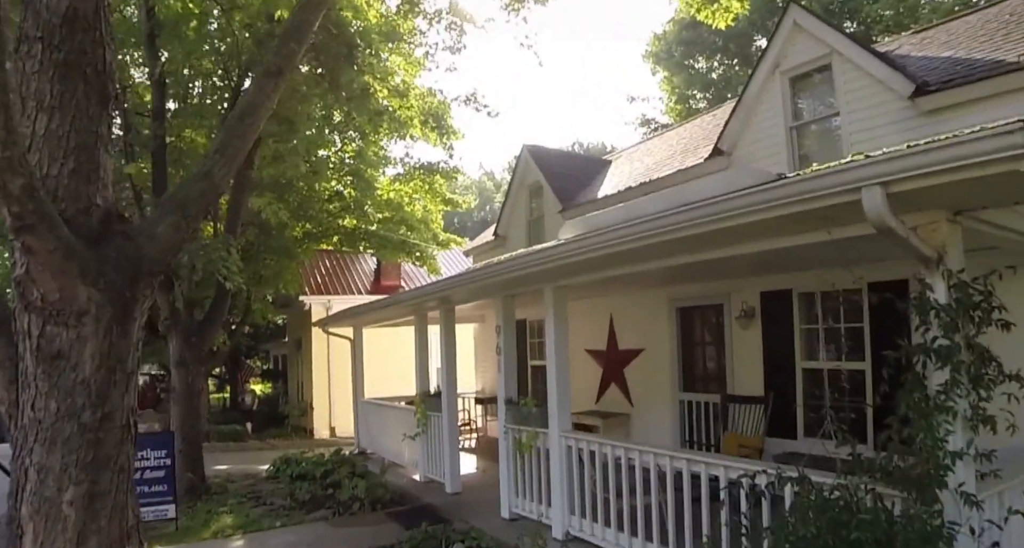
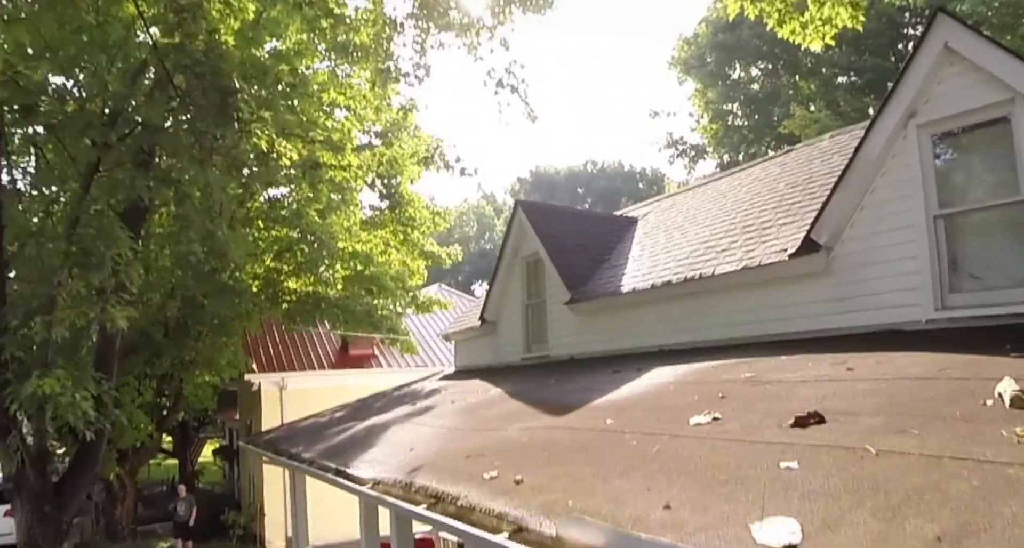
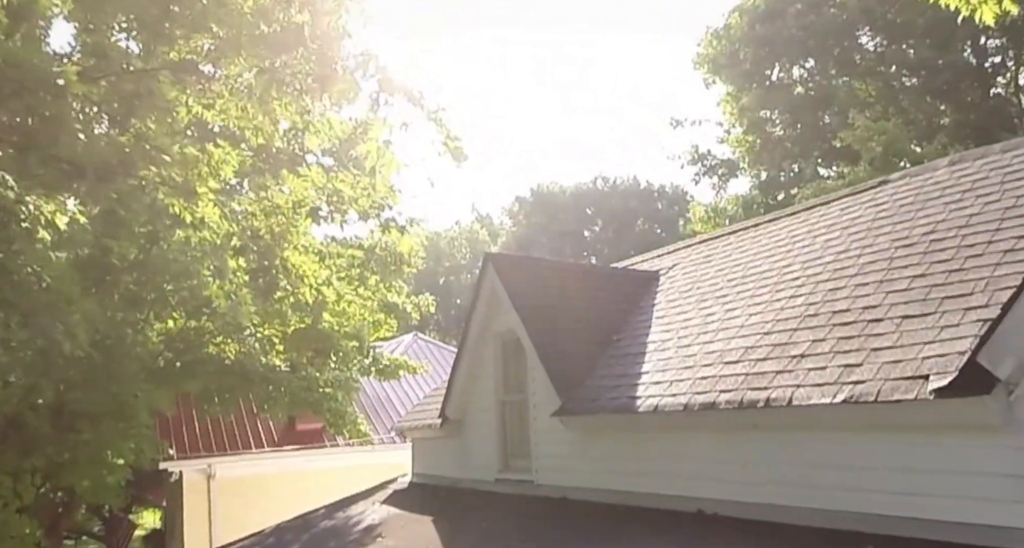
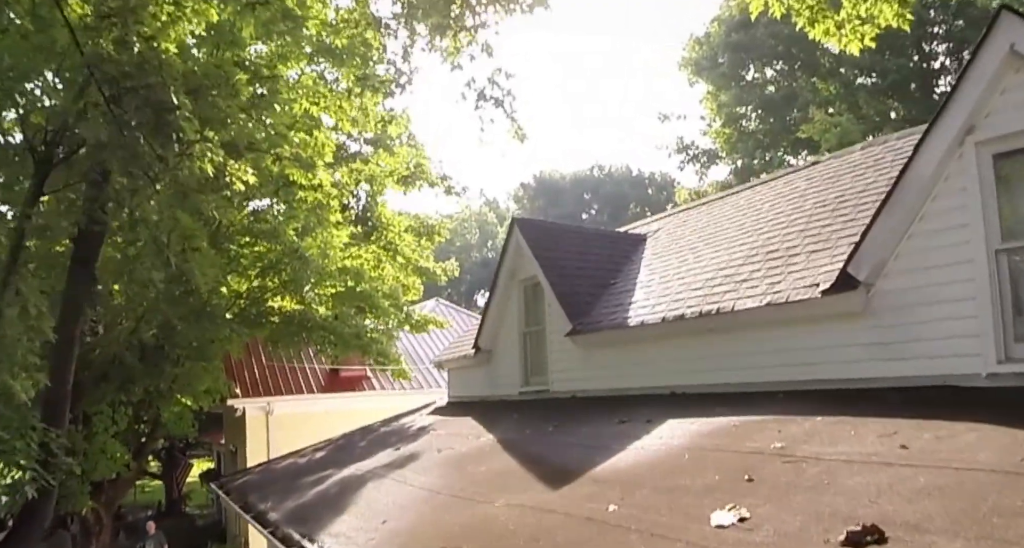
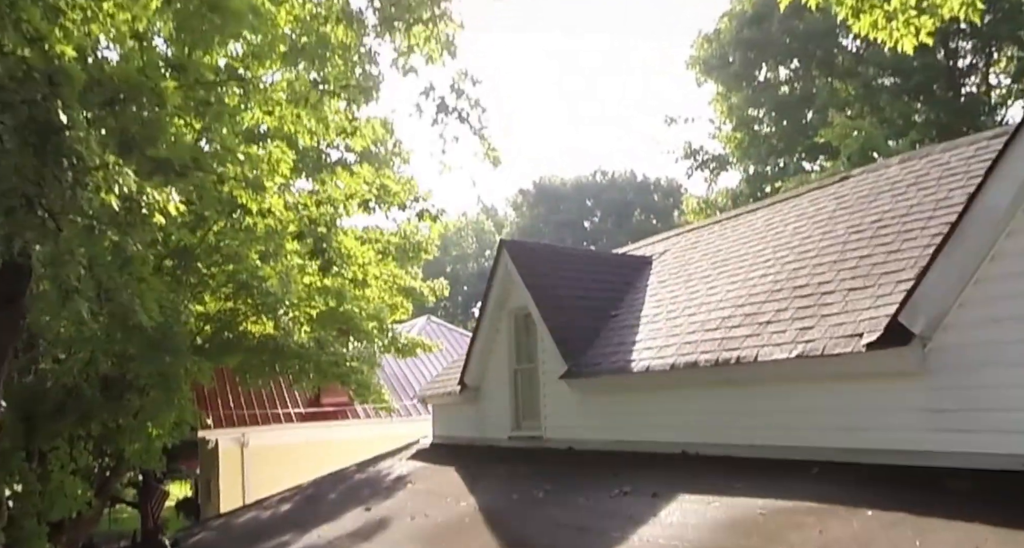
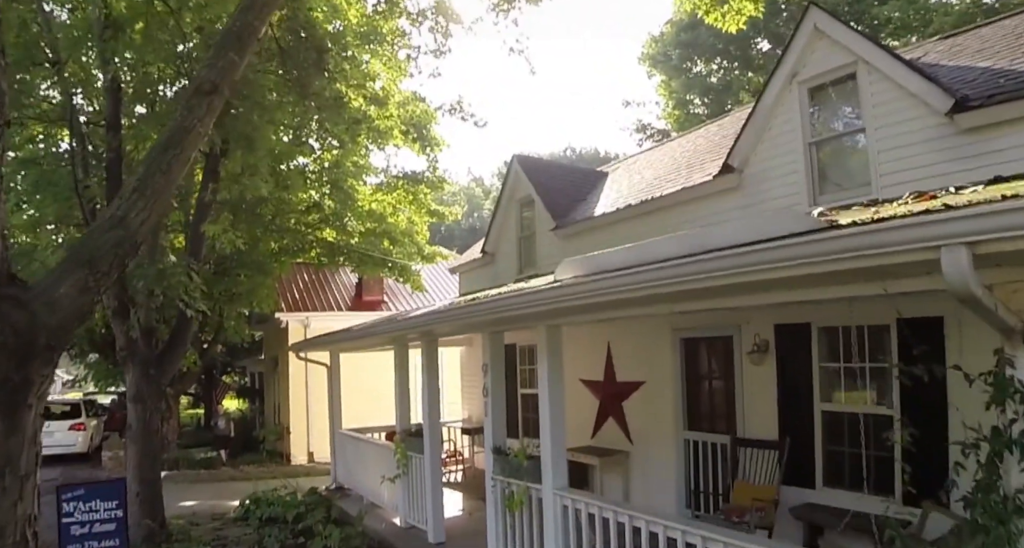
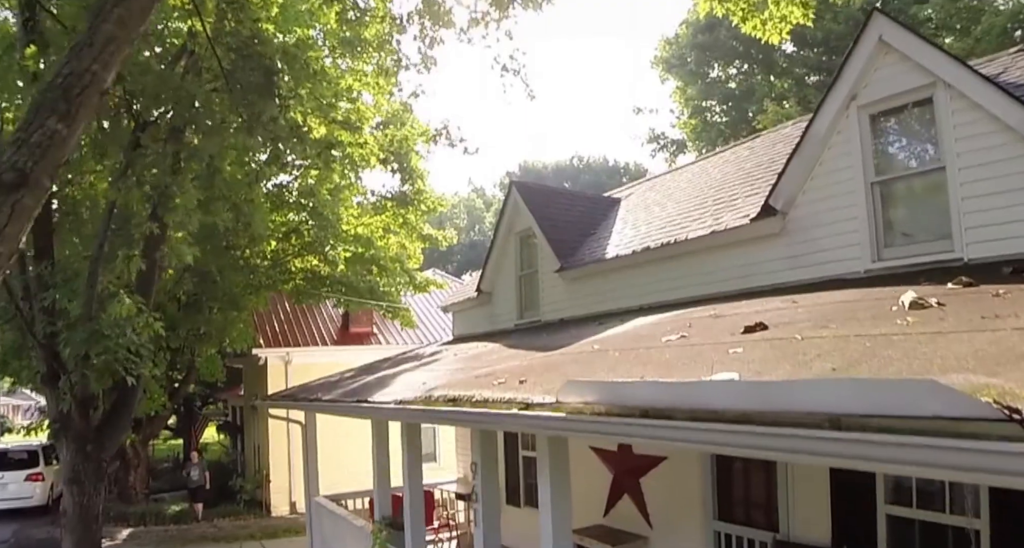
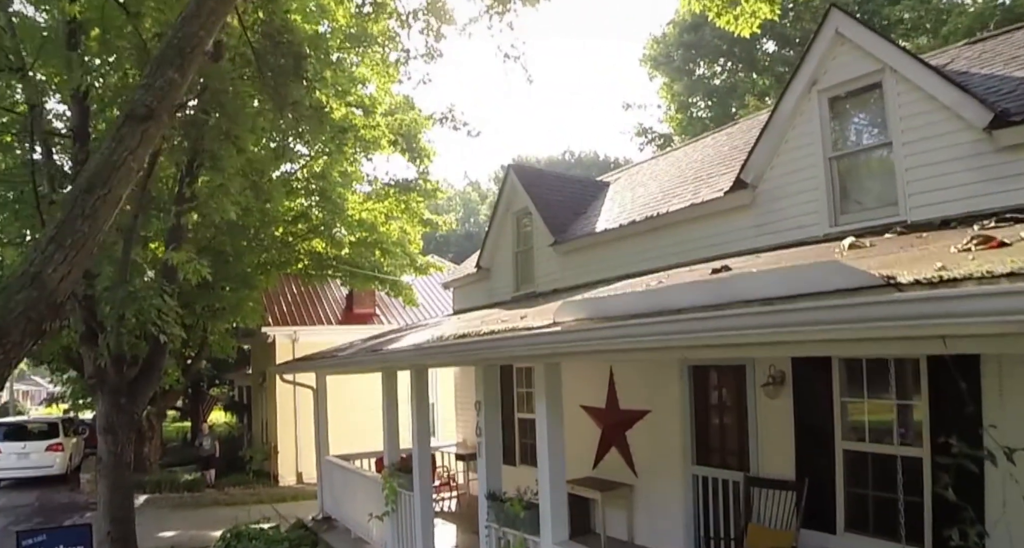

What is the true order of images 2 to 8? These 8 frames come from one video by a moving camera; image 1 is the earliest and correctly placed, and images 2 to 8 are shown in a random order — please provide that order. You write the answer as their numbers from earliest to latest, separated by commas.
6, 8, 7, 2, 4, 5, 3
